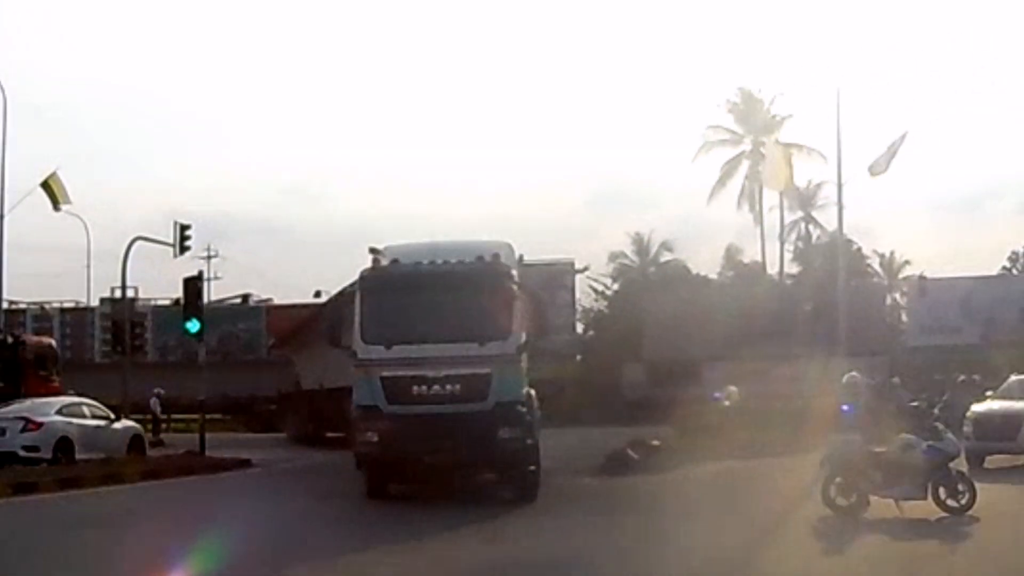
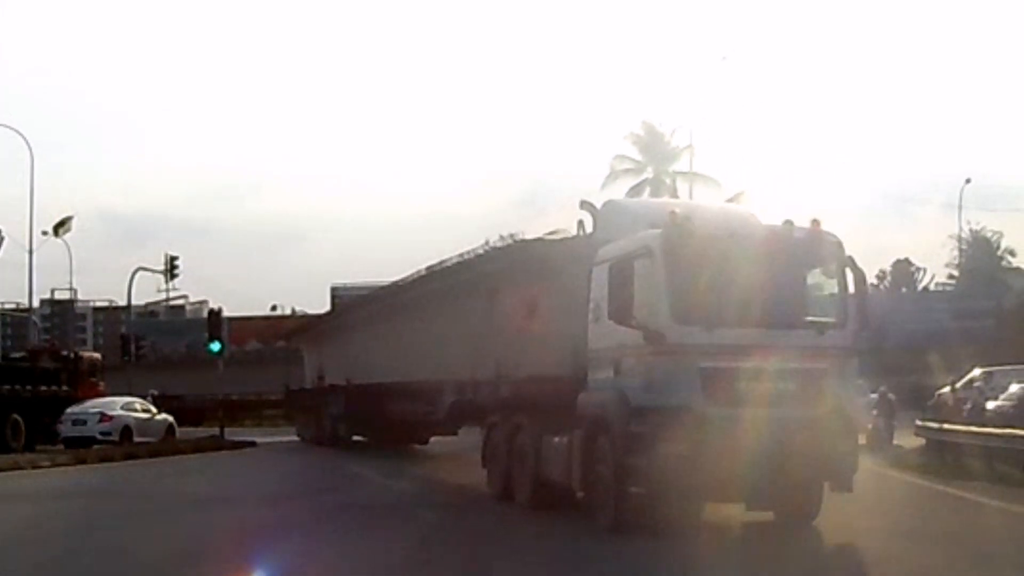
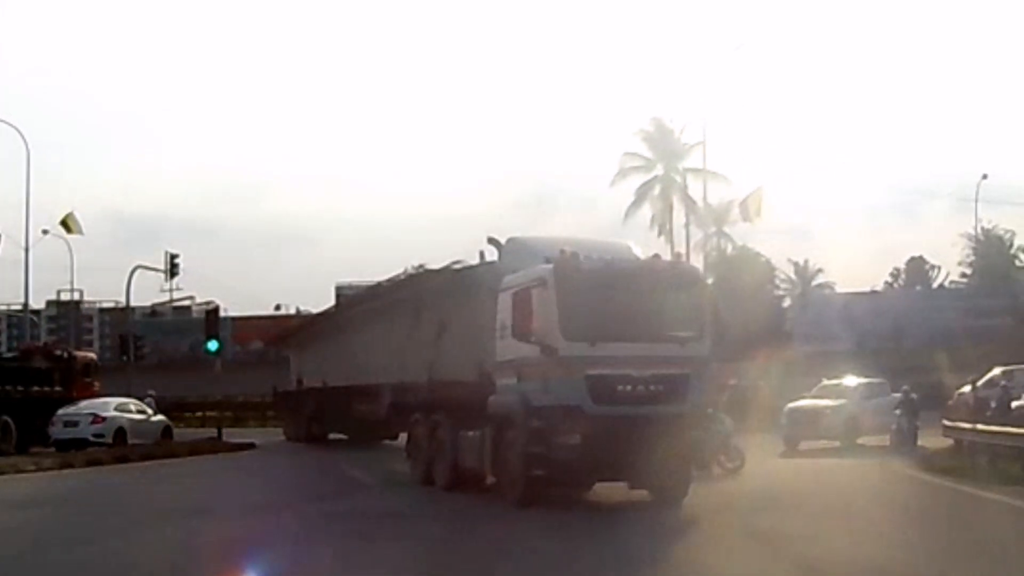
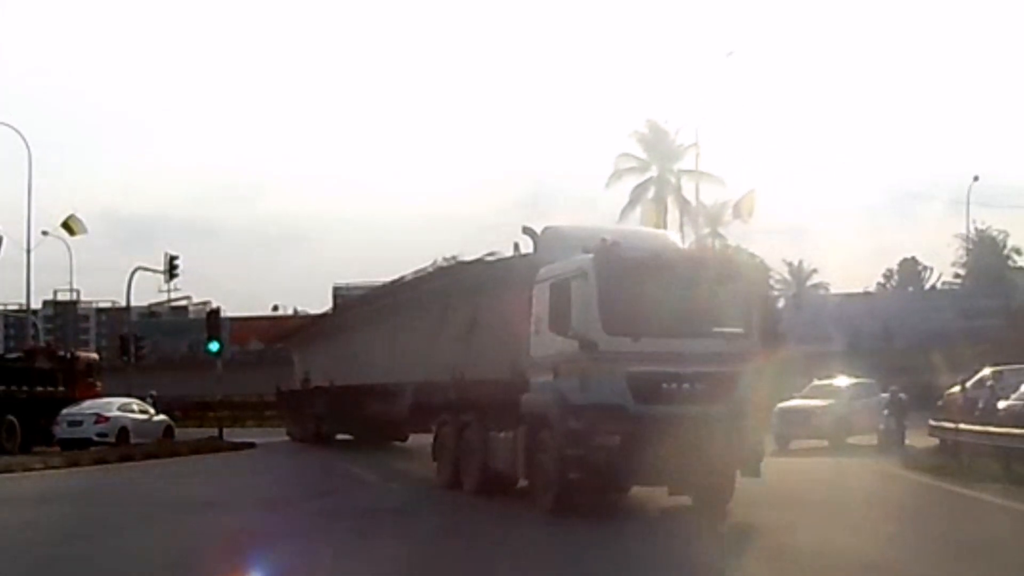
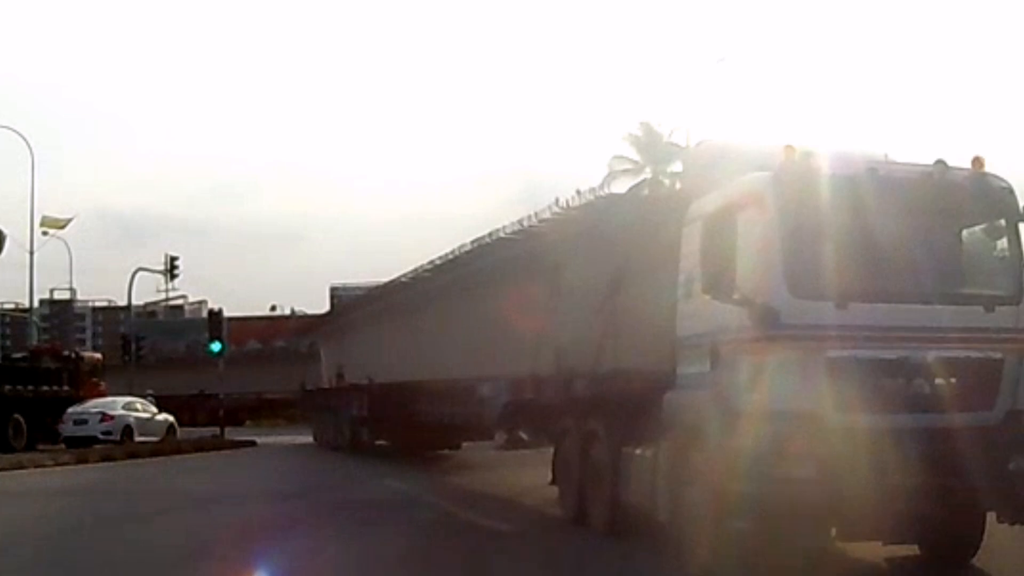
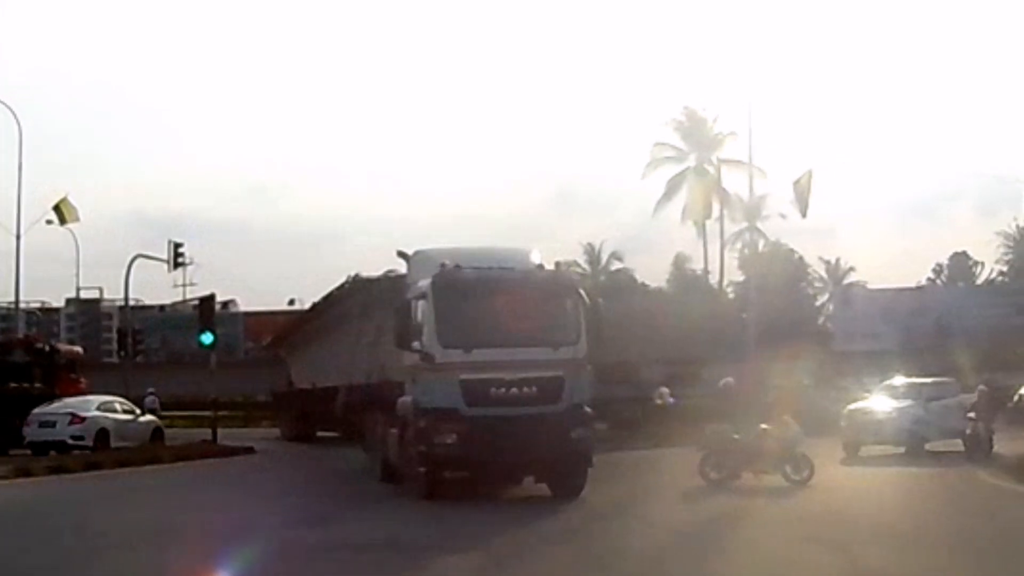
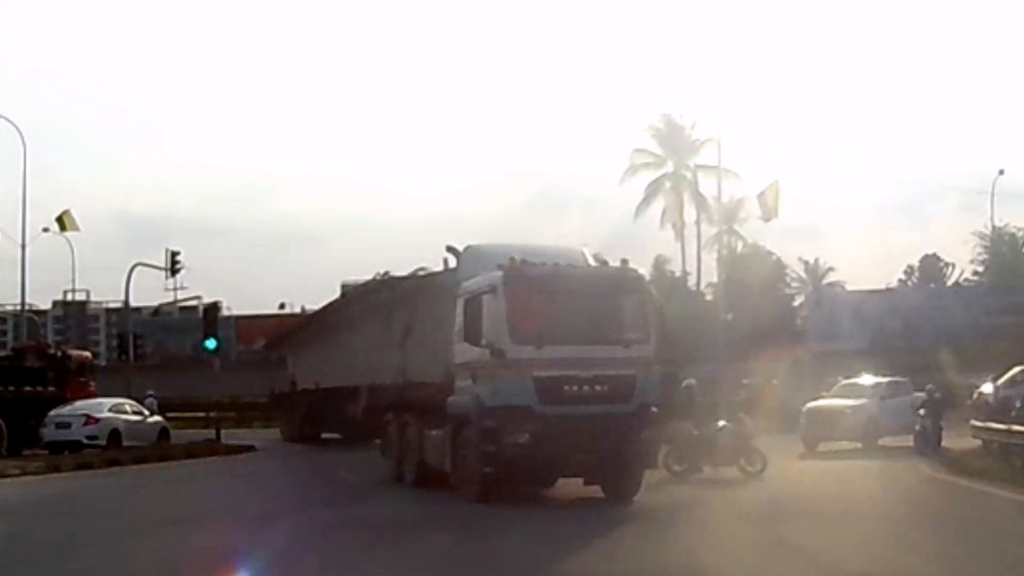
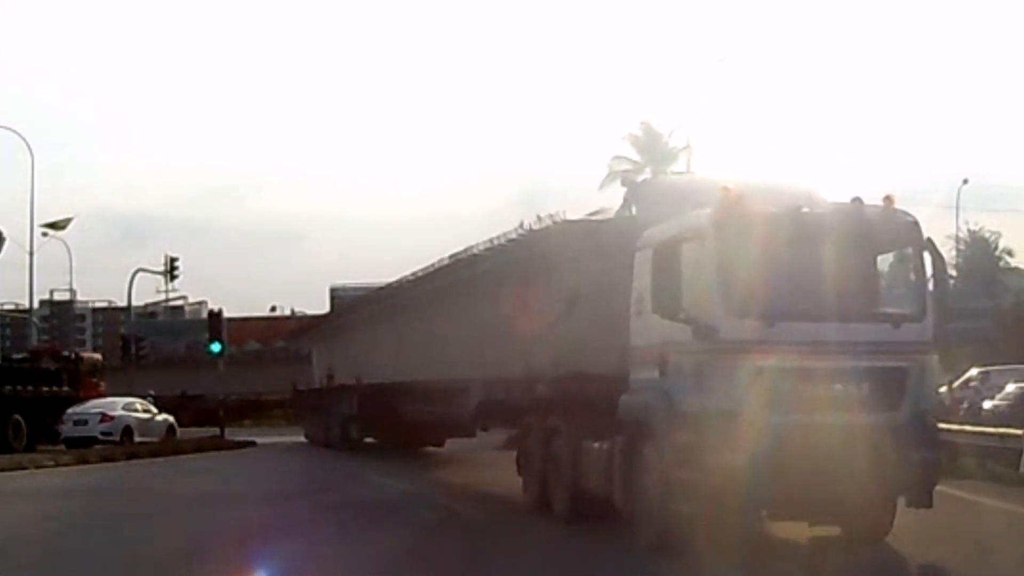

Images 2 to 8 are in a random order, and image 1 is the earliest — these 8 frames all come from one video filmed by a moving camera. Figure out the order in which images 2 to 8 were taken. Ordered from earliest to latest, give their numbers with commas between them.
6, 7, 3, 4, 2, 8, 5
